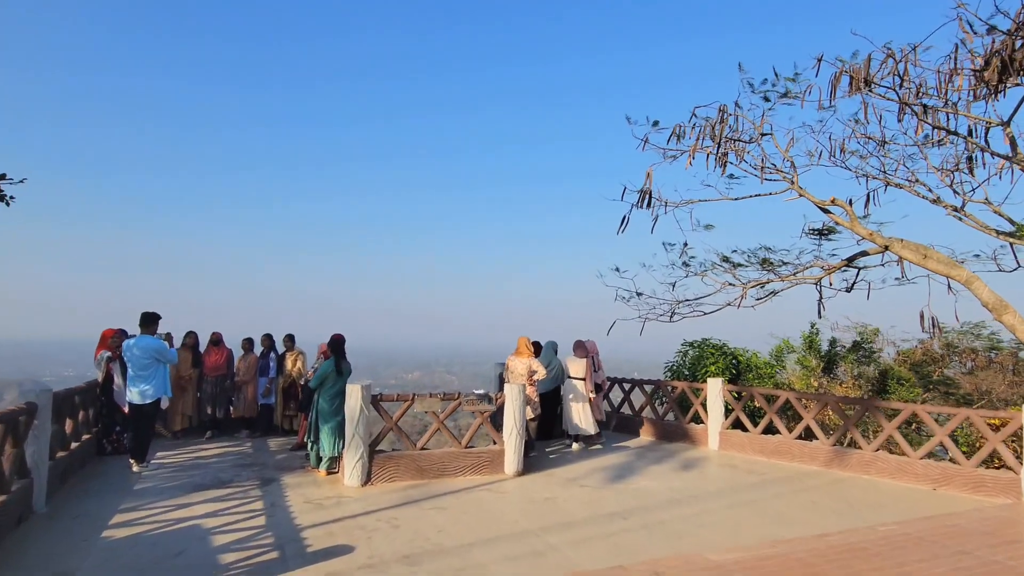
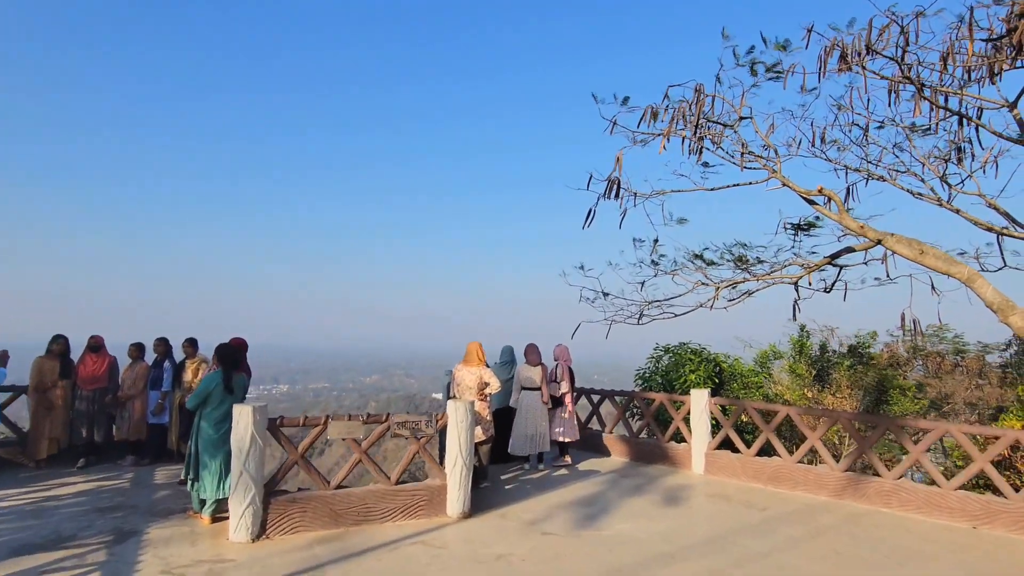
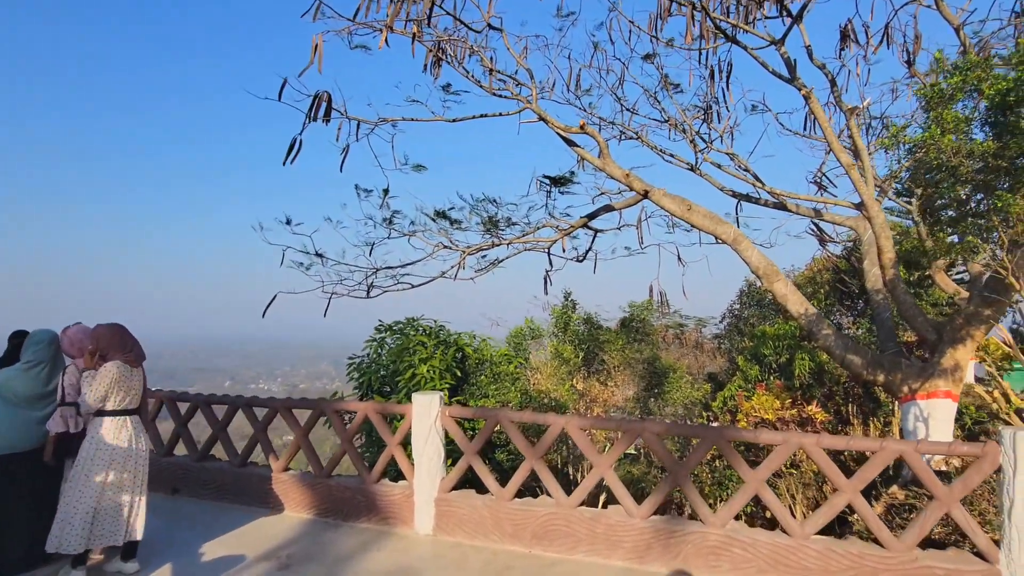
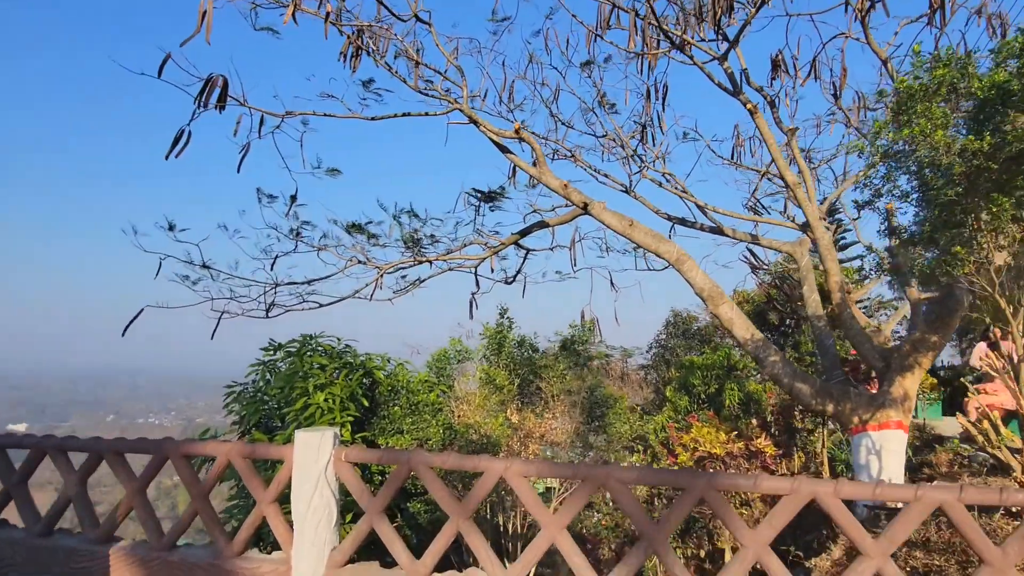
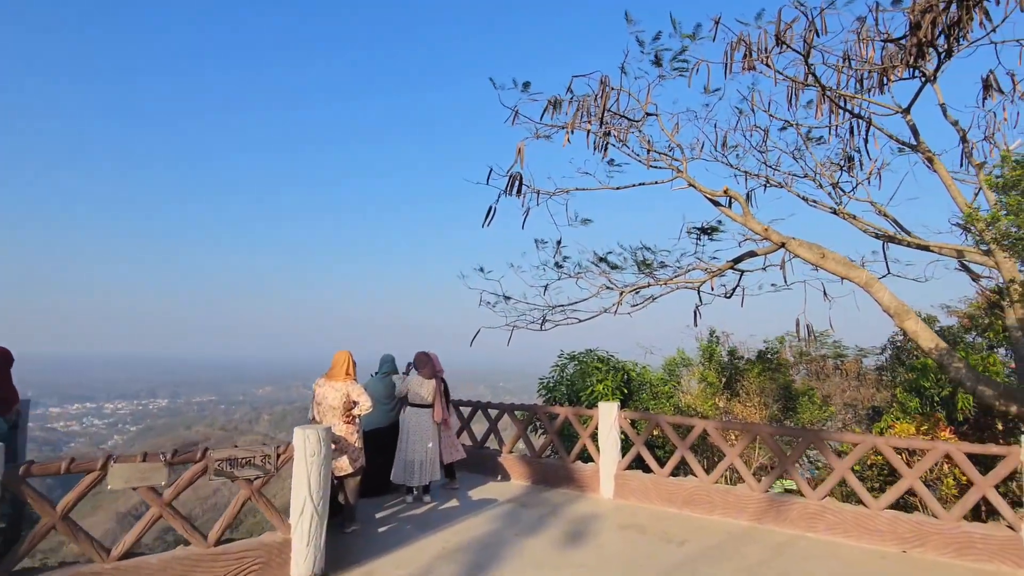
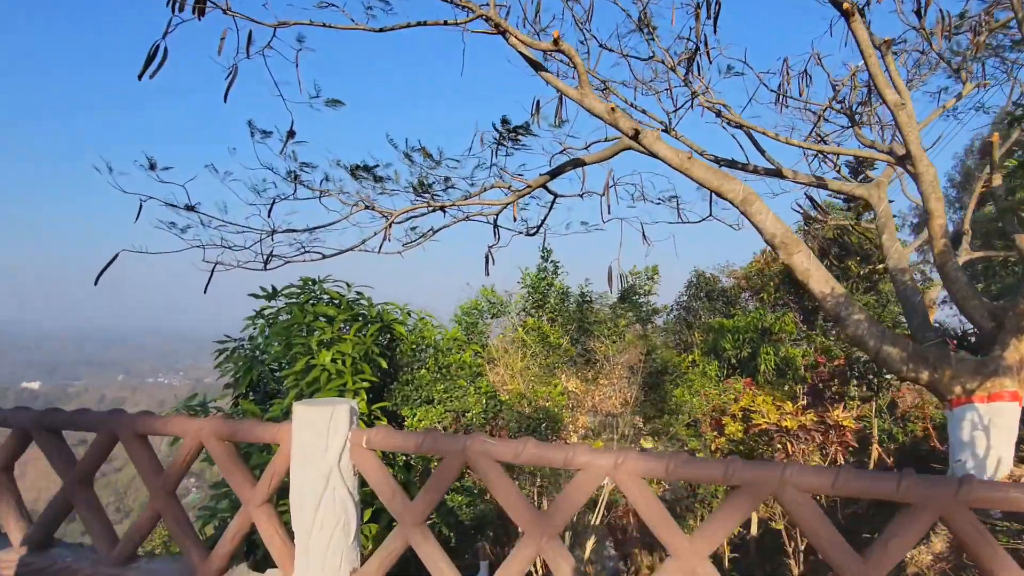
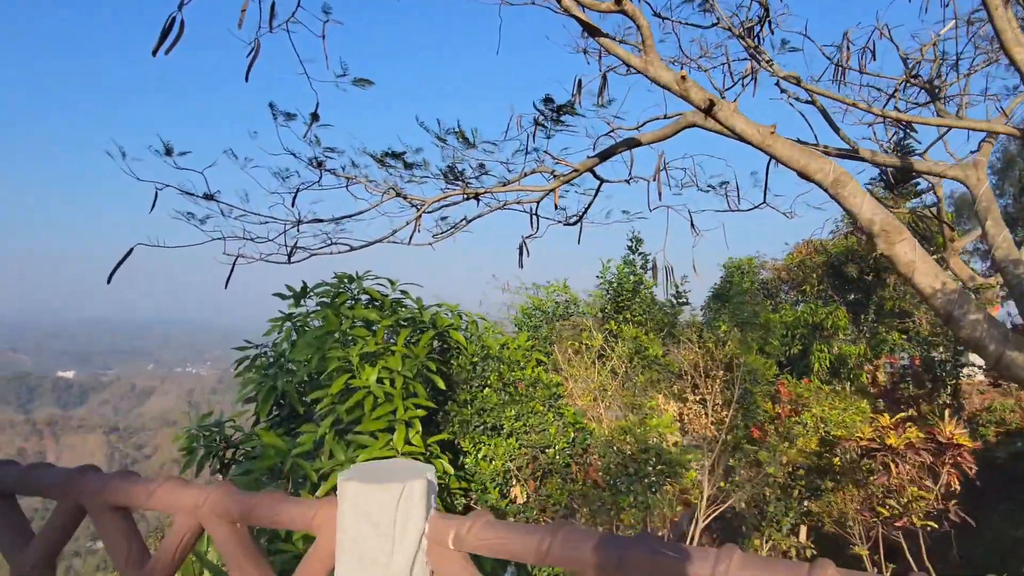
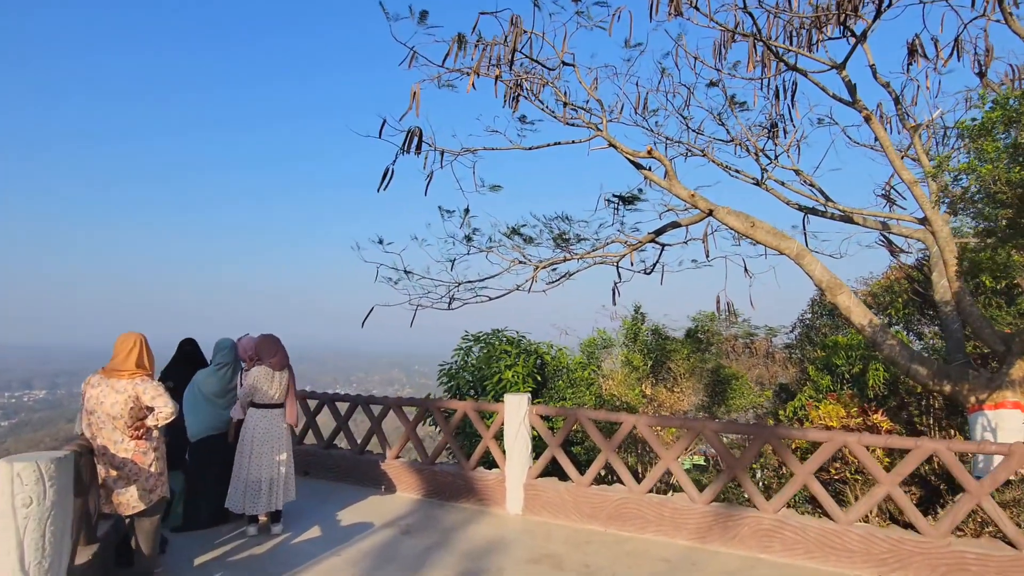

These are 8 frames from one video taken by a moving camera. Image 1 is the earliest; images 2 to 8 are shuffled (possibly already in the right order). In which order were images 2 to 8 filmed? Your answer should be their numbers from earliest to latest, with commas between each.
2, 5, 8, 3, 4, 6, 7
